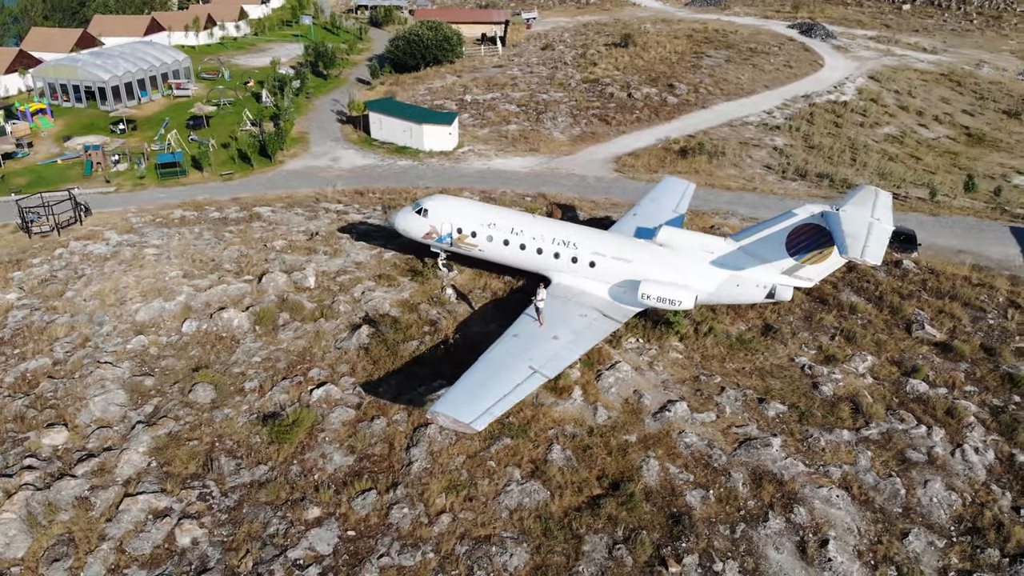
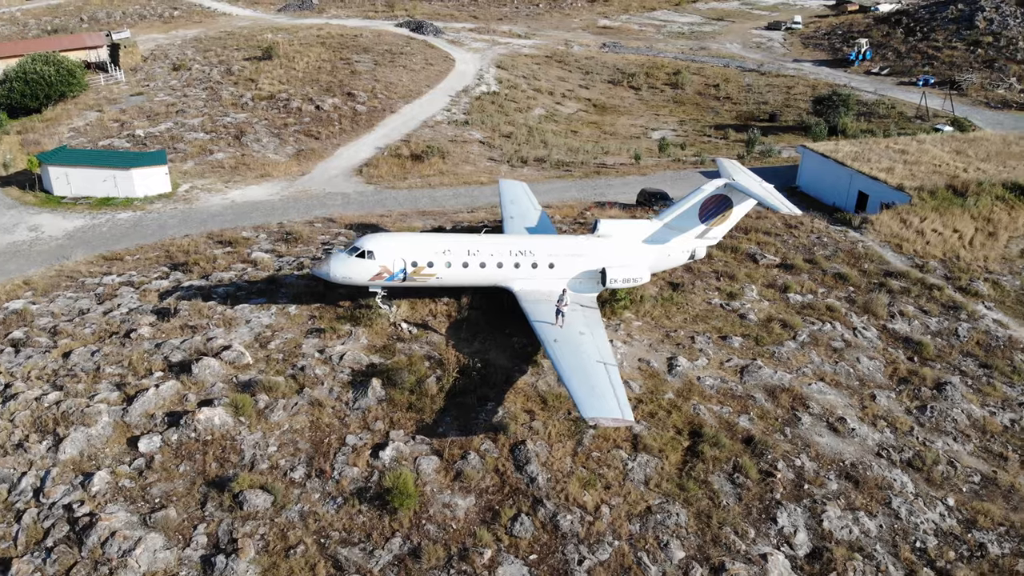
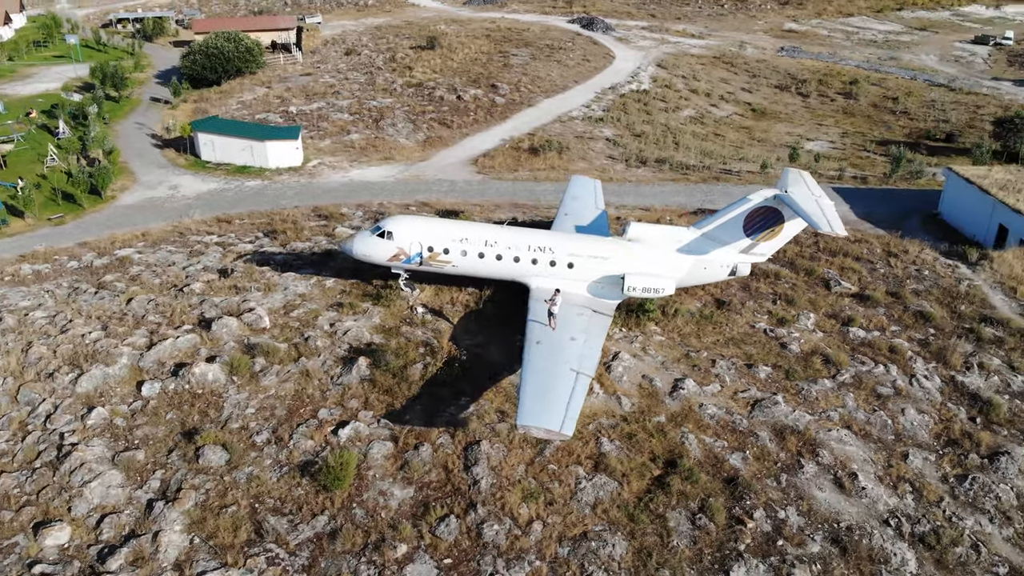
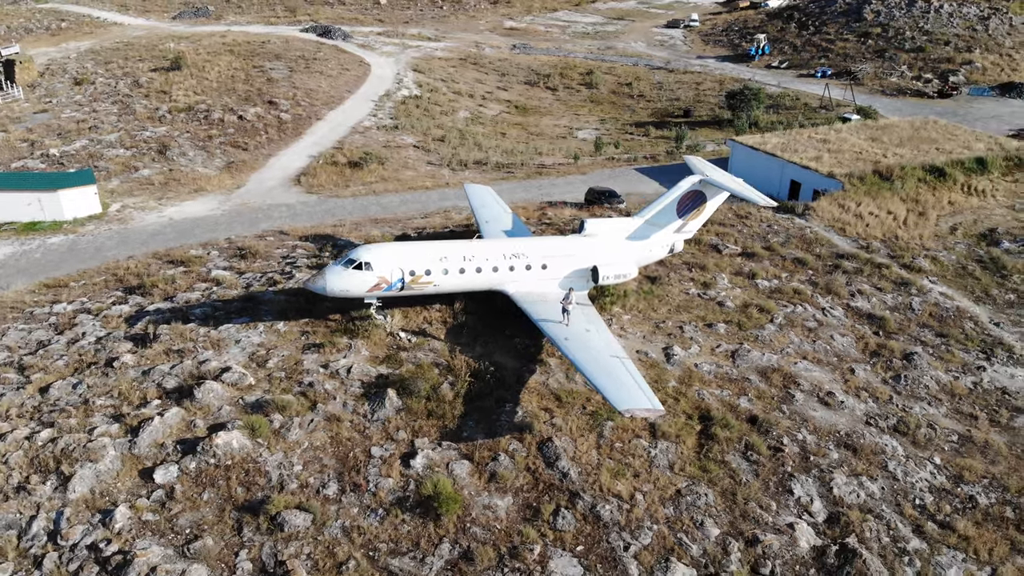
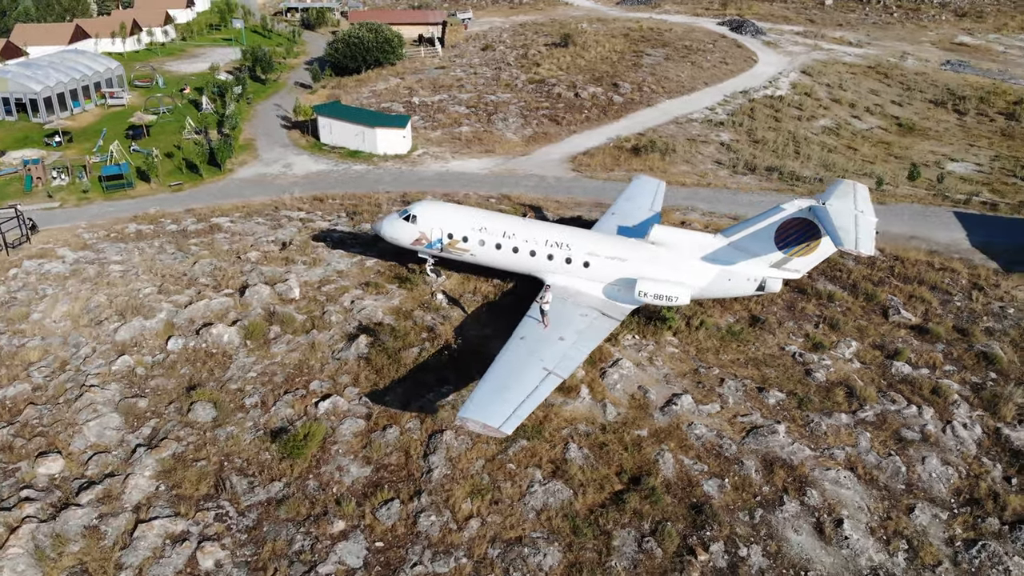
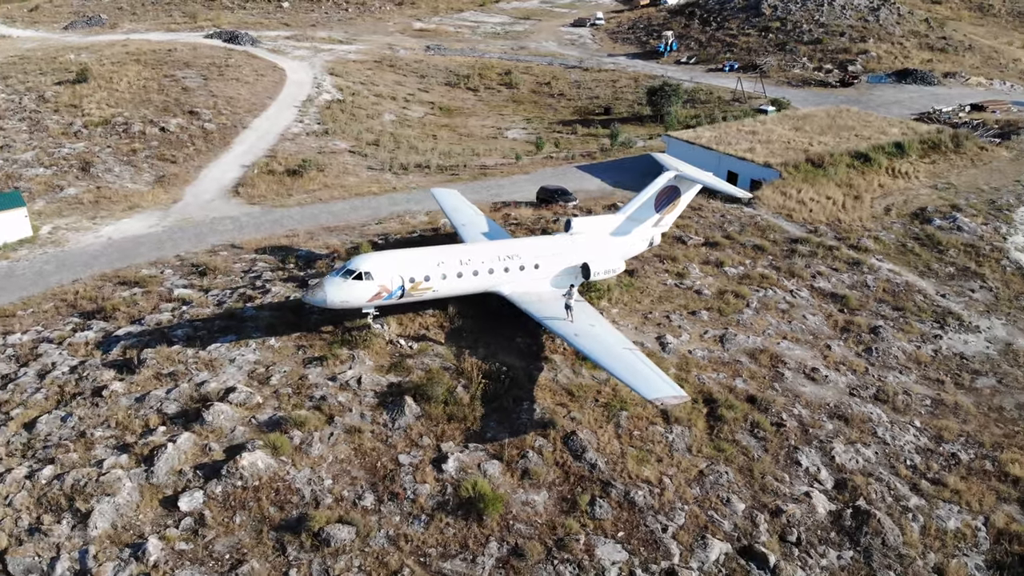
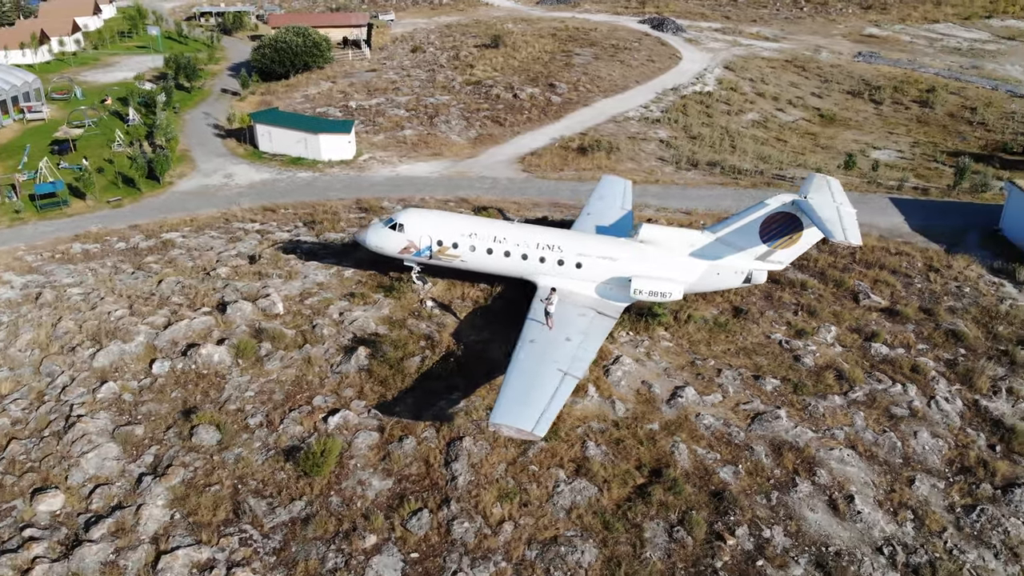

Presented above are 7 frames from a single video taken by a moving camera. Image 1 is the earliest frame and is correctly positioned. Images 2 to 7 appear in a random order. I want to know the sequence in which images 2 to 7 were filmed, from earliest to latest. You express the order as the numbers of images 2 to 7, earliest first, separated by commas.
5, 7, 3, 2, 4, 6
